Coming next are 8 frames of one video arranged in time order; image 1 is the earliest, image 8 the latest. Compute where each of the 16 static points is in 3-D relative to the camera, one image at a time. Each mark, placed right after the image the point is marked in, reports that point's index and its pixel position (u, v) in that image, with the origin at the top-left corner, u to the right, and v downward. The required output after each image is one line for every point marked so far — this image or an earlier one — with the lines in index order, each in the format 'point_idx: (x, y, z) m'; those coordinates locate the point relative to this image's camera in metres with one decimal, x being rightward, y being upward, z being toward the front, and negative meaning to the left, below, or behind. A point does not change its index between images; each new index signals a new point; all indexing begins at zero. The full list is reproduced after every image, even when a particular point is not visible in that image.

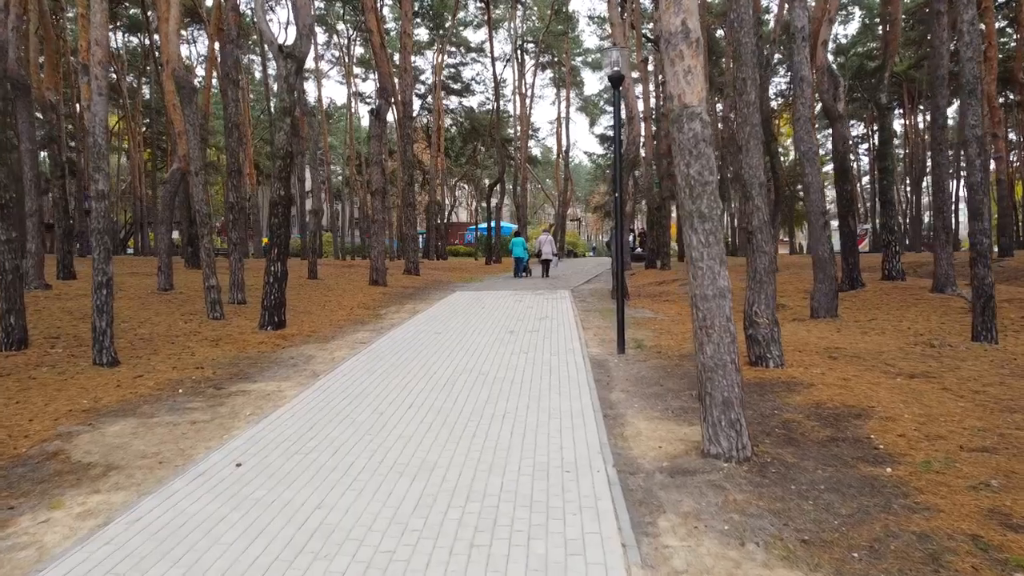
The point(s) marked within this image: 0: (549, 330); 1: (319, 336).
0: (+0.6, -0.7, +12.9) m
1: (-3.1, -0.8, +12.7) m
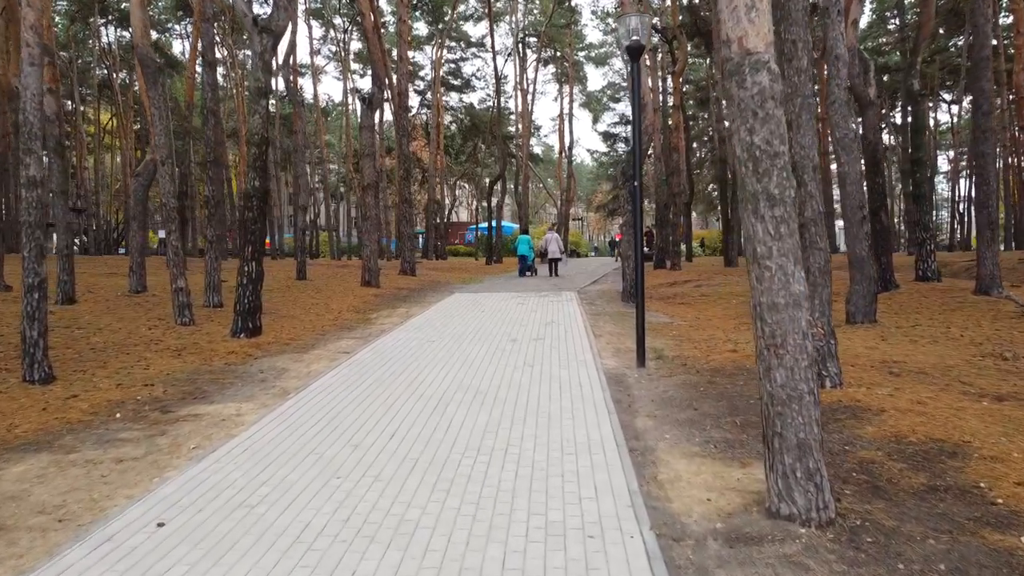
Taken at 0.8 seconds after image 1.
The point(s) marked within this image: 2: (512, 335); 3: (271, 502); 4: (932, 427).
0: (+0.7, -0.7, +11.6) m
1: (-3.0, -0.8, +11.3) m
2: (+0.1, -0.7, +11.9) m
3: (-1.5, -1.3, +4.9) m
4: (+3.1, -1.0, +5.8) m
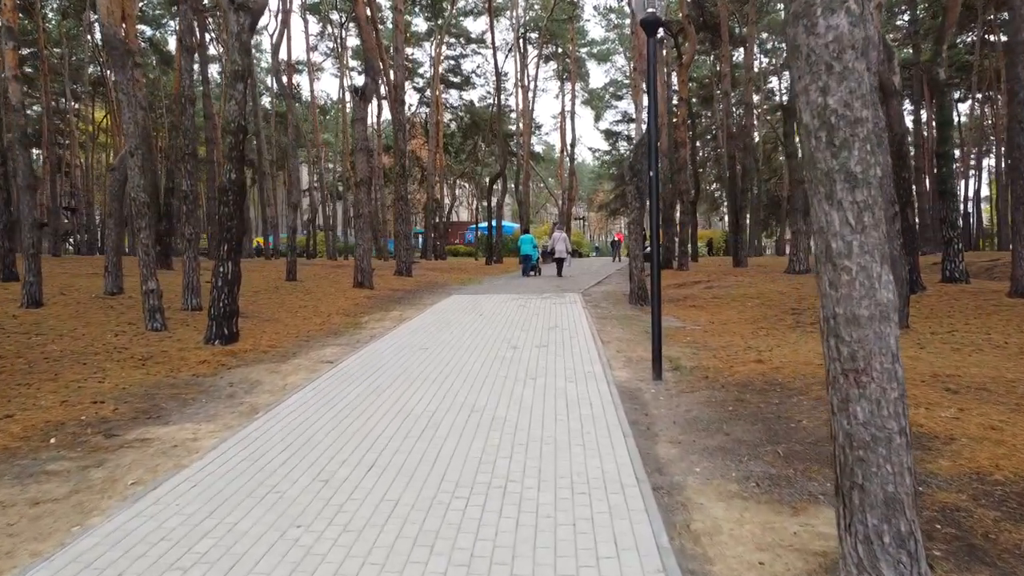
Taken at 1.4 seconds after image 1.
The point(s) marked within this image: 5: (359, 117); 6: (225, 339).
0: (+0.7, -0.8, +10.6) m
1: (-3.0, -0.8, +10.3) m
2: (+0.1, -0.7, +11.0) m
3: (-1.5, -1.3, +3.9) m
4: (+3.1, -1.0, +4.8) m
5: (-3.5, +3.9, +18.4) m
6: (-3.8, -0.7, +10.6) m
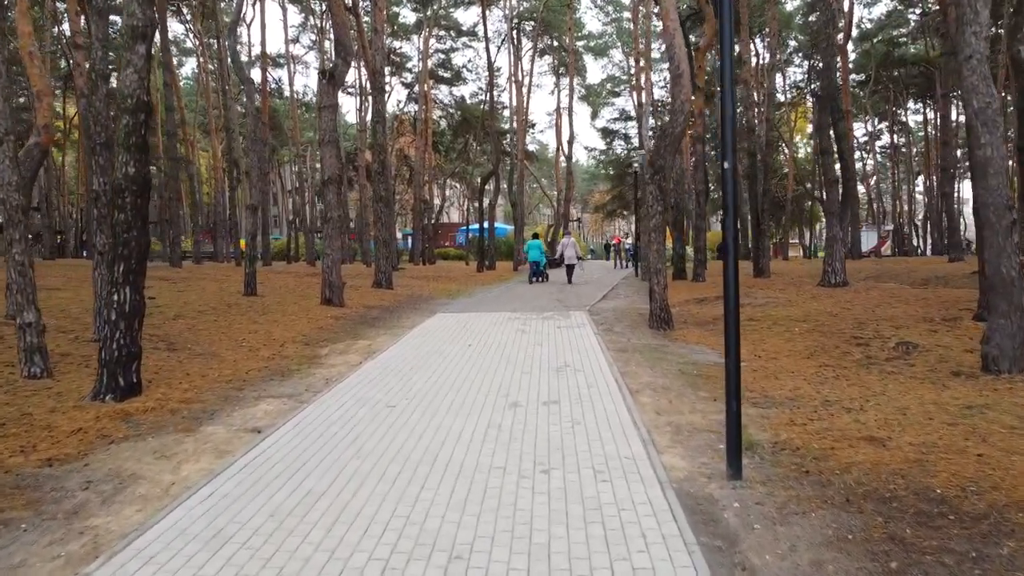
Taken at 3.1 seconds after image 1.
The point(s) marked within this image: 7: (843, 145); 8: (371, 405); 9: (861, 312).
0: (+0.7, -1.1, +7.8) m
1: (-3.0, -1.2, +7.6) m
2: (0.0, -1.1, +8.2) m
3: (-1.4, -1.7, +1.2) m
4: (+3.1, -1.4, +2.1) m
5: (-3.6, +3.6, +15.7) m
6: (-3.8, -1.0, +7.9) m
7: (+7.8, +3.4, +18.8) m
8: (-1.4, -1.1, +7.8) m
9: (+5.9, -0.4, +13.5) m
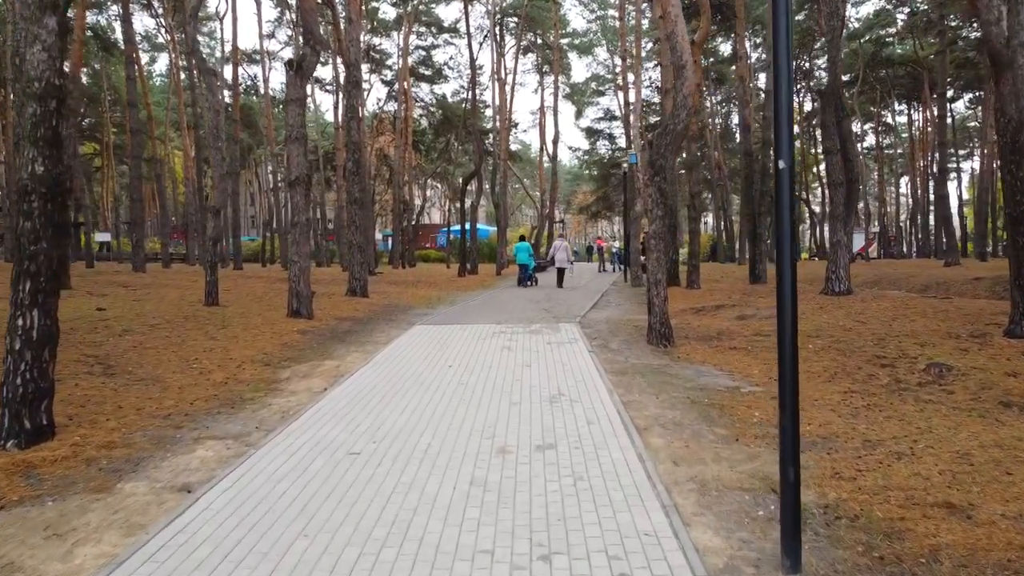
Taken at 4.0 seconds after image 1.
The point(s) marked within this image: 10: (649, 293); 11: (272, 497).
0: (+0.6, -1.3, +6.6) m
1: (-3.1, -1.4, +6.3) m
2: (-0.1, -1.2, +7.0) m
3: (-1.4, -1.8, -0.1) m
4: (+3.1, -1.6, +1.0) m
5: (-3.9, +3.4, +14.3) m
6: (-3.9, -1.2, +6.5) m
7: (+7.5, +3.2, +17.7) m
8: (-1.5, -1.3, +6.5) m
9: (+5.7, -0.6, +12.4) m
10: (+2.1, -0.1, +12.0) m
11: (-1.6, -1.4, +5.4) m
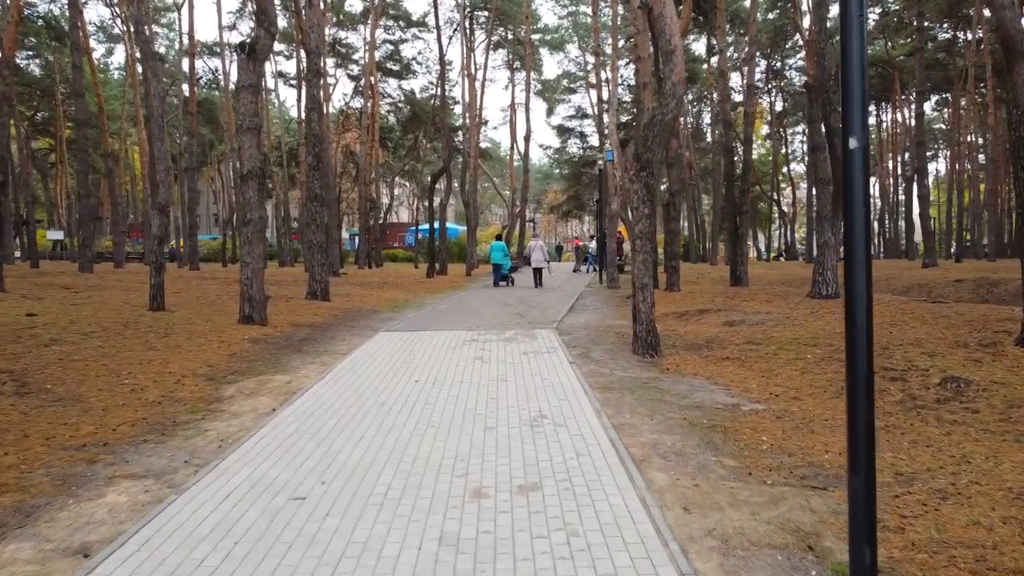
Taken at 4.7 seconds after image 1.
0: (+0.4, -1.3, +5.6) m
1: (-3.3, -1.4, +5.1) m
2: (-0.2, -1.3, +5.9) m
3: (-1.3, -1.9, -1.2) m
4: (+3.2, -1.6, 0.0) m
5: (-4.4, +3.3, +13.1) m
6: (-4.1, -1.3, +5.3) m
7: (+6.9, +3.1, +17.0) m
8: (-1.6, -1.4, +5.4) m
9: (+5.3, -0.6, +11.6) m
10: (+1.7, -0.1, +11.0) m
11: (-1.7, -1.5, +4.3) m
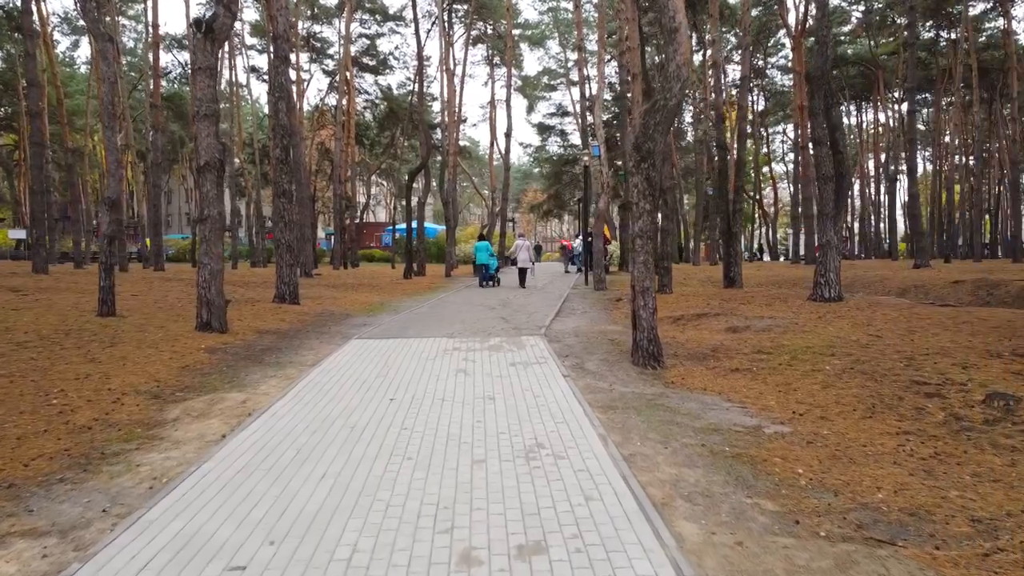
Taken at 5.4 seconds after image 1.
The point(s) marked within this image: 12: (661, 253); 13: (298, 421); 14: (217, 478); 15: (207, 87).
0: (+0.4, -1.4, +4.5) m
1: (-3.3, -1.5, +3.9) m
2: (-0.3, -1.4, +4.8) m
3: (-1.1, -2.0, -2.4) m
4: (+3.3, -1.7, -1.0) m
5: (-4.6, +3.3, +11.9) m
6: (-4.1, -1.3, +4.1) m
7: (+6.6, +3.1, +16.0) m
8: (-1.6, -1.4, +4.2) m
9: (+5.1, -0.7, +10.6) m
10: (+1.5, -0.2, +9.9) m
11: (-1.7, -1.5, +3.1) m
12: (+3.7, +0.9, +19.8) m
13: (-2.0, -1.2, +7.4) m
14: (-2.1, -1.3, +5.8) m
15: (-4.5, +2.9, +11.9) m
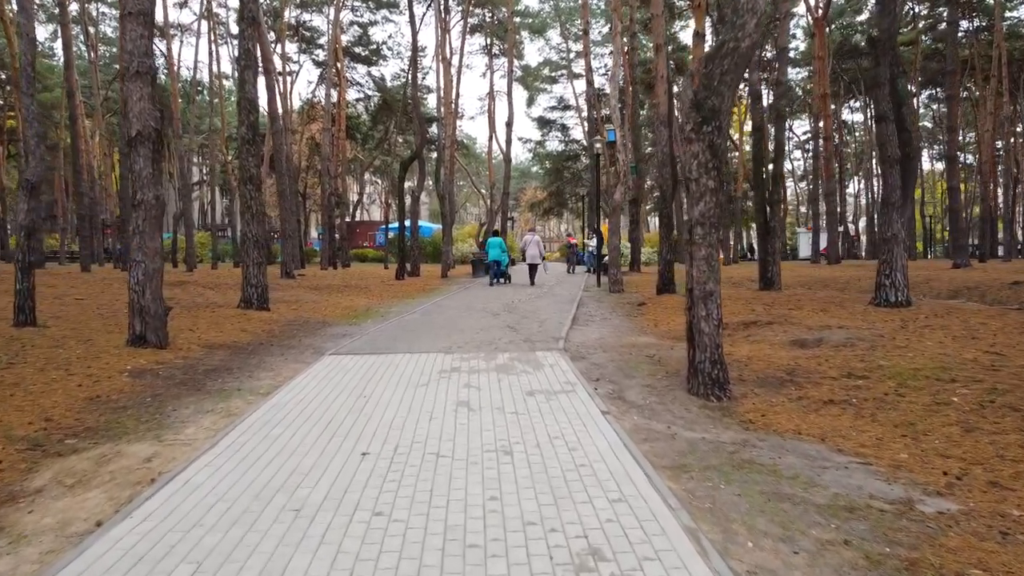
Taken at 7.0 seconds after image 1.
0: (+0.6, -1.4, +2.0) m
1: (-3.1, -1.5, +1.4) m
2: (-0.1, -1.4, +2.3) m
3: (-0.9, -2.0, -4.8) m
4: (+3.5, -1.7, -3.4) m
5: (-4.4, +3.2, +9.4) m
6: (-3.9, -1.3, +1.6) m
7: (+6.7, +3.0, +13.6) m
8: (-1.4, -1.5, +1.8) m
9: (+5.3, -0.7, +8.2) m
10: (+1.7, -0.2, +7.5) m
11: (-1.5, -1.6, +0.6) m
12: (+3.8, +0.8, +17.3) m
13: (-1.8, -1.3, +4.9) m
14: (-1.9, -1.4, +3.3) m
15: (-4.3, +2.9, +9.4) m
